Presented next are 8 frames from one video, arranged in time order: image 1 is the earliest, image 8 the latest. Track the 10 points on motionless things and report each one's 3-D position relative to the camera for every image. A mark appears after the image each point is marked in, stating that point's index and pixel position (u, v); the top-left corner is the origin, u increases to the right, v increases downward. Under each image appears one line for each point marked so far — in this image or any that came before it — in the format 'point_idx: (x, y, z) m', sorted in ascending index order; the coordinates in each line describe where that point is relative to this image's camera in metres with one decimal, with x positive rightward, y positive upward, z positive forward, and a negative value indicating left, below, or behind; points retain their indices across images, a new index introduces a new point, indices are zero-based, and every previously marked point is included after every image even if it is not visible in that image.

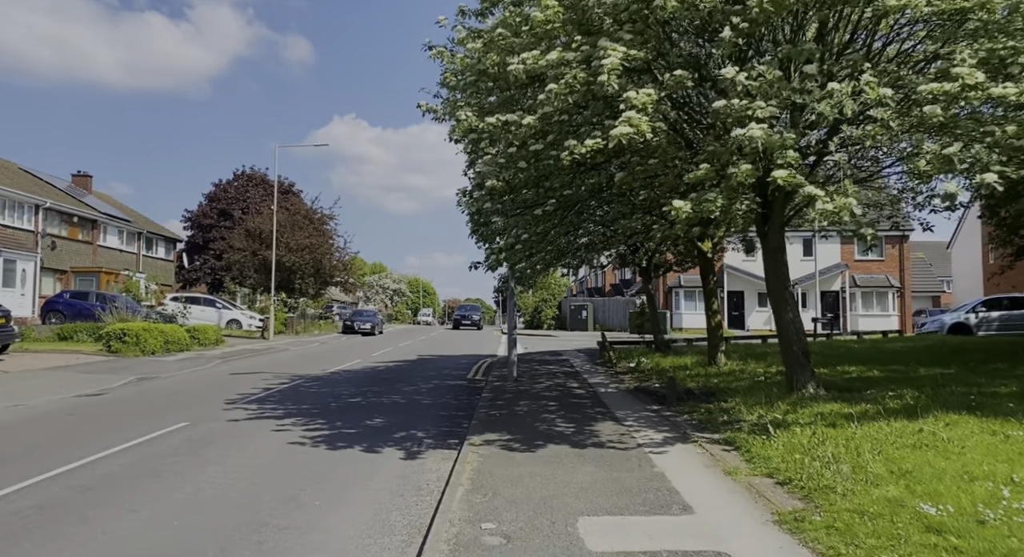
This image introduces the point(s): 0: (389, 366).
0: (-3.3, -2.3, +18.3) m
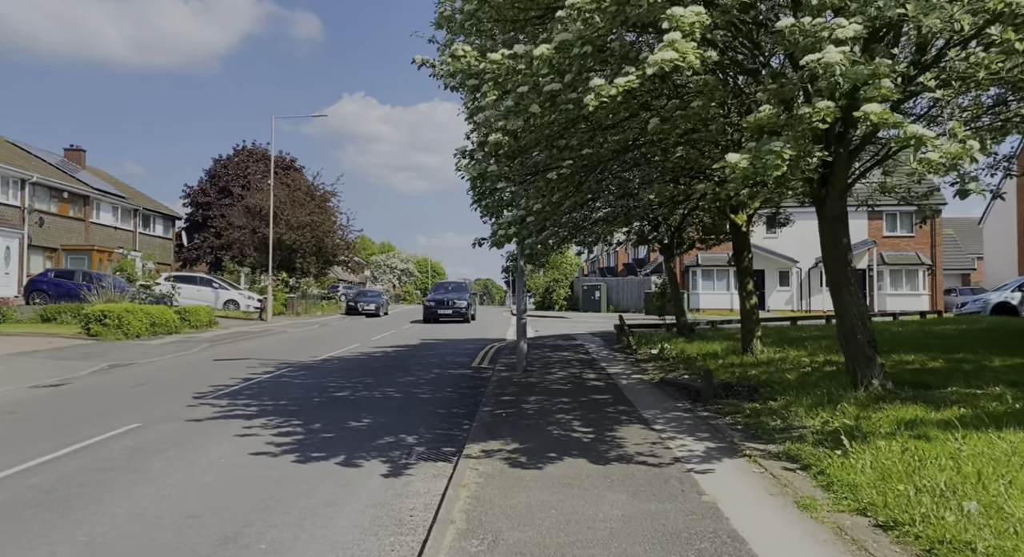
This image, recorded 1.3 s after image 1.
0: (-3.0, -1.8, +16.8) m
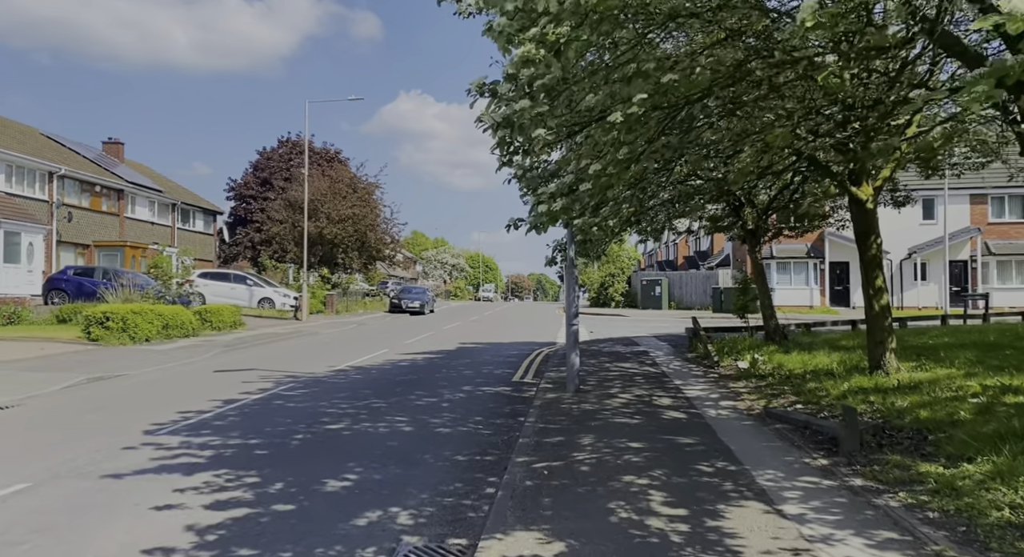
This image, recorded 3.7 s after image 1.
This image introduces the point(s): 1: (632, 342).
0: (-2.0, -1.7, +14.2) m
1: (+3.0, -1.6, +17.6) m
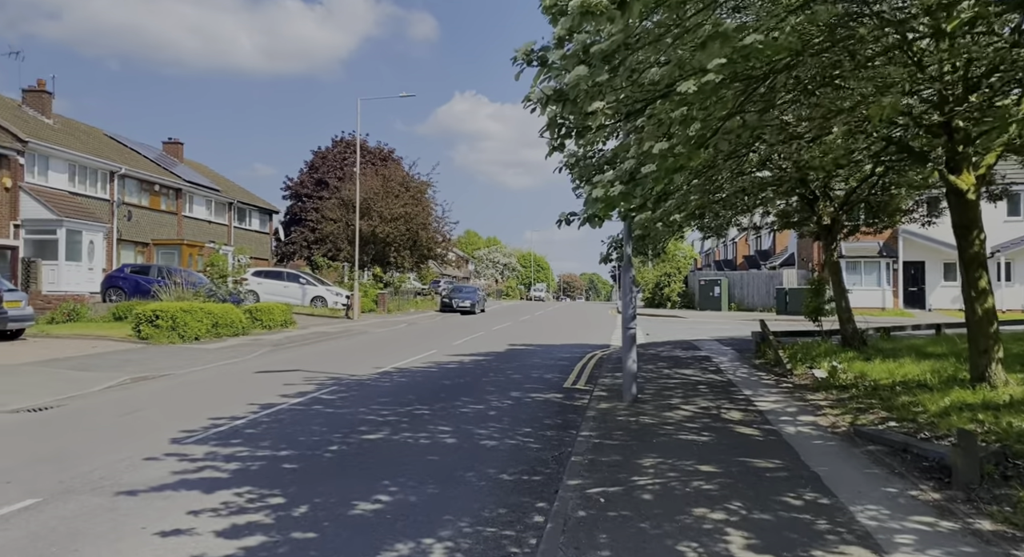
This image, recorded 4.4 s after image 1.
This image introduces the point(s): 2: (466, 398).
0: (-1.0, -1.7, +13.6) m
1: (+4.3, -1.6, +16.5) m
2: (-0.7, -1.7, +10.1) m
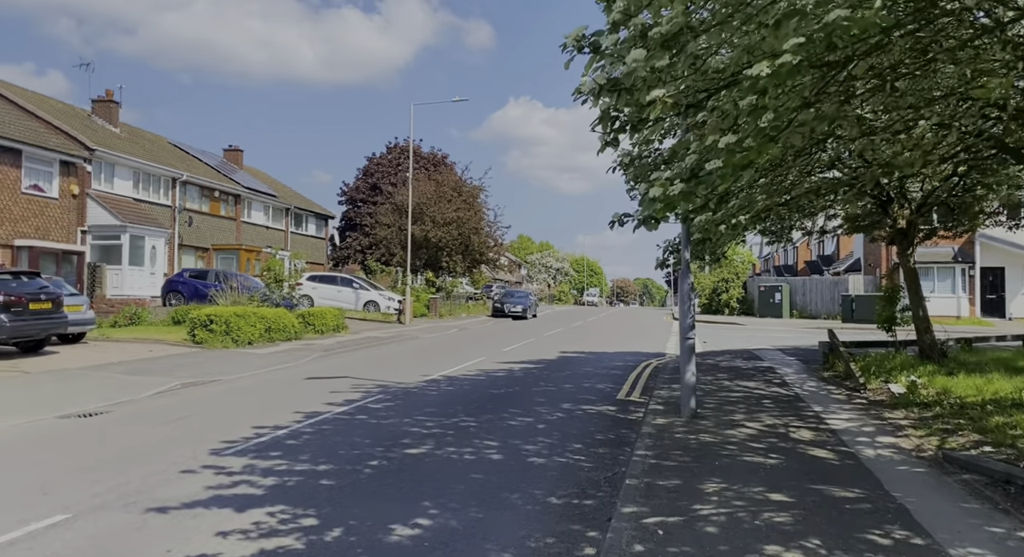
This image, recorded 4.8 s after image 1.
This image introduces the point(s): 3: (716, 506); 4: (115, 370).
0: (0.0, -1.8, +13.2) m
1: (+5.5, -1.7, +15.7) m
2: (0.0, -1.8, +9.7) m
3: (+1.6, -1.7, +5.4) m
4: (-7.2, -1.7, +12.6) m
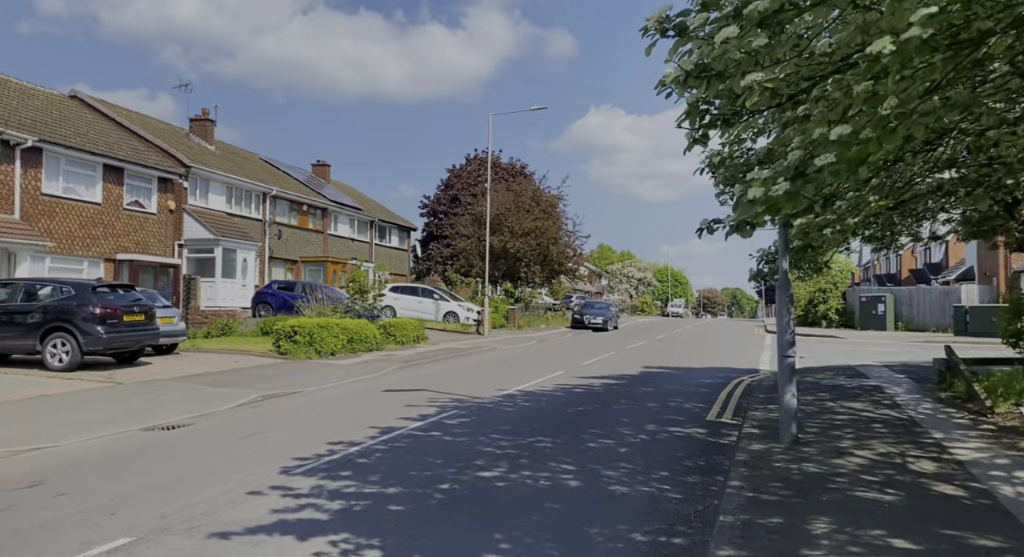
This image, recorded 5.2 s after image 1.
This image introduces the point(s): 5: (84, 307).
0: (+1.5, -2.0, +12.6) m
1: (+7.2, -1.9, +14.5) m
2: (+1.1, -2.0, +9.2) m
3: (+2.1, -1.8, +4.7) m
4: (-5.7, -1.9, +12.9) m
5: (-7.9, -0.5, +12.8) m
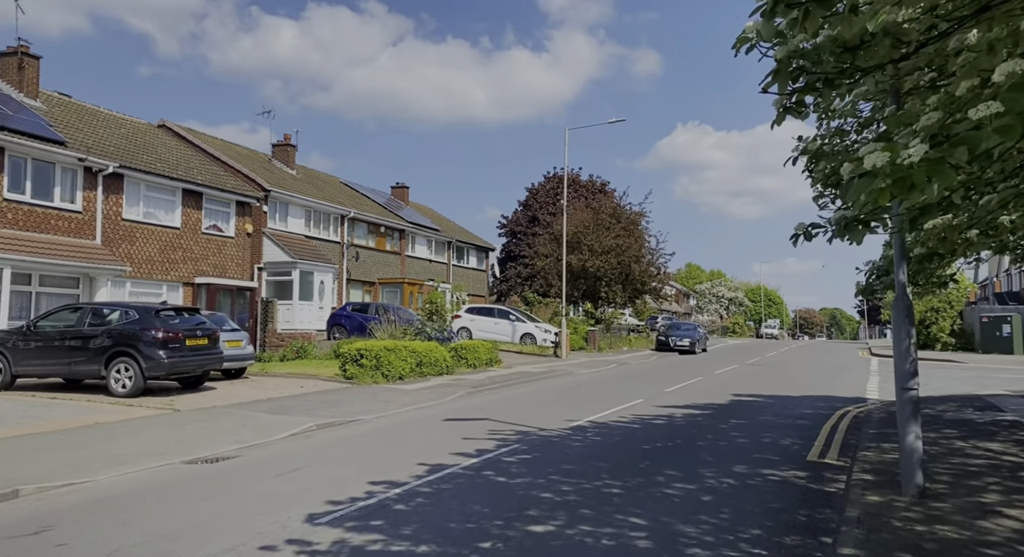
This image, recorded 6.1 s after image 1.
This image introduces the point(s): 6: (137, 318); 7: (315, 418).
0: (+2.6, -2.3, +11.3) m
1: (+8.5, -2.2, +12.5) m
2: (+1.8, -2.2, +7.9) m
3: (+2.3, -1.9, +3.3) m
4: (-4.5, -2.3, +12.4) m
5: (-6.6, -0.9, +12.7) m
6: (-6.9, -0.7, +12.9) m
7: (-3.4, -2.4, +12.0) m
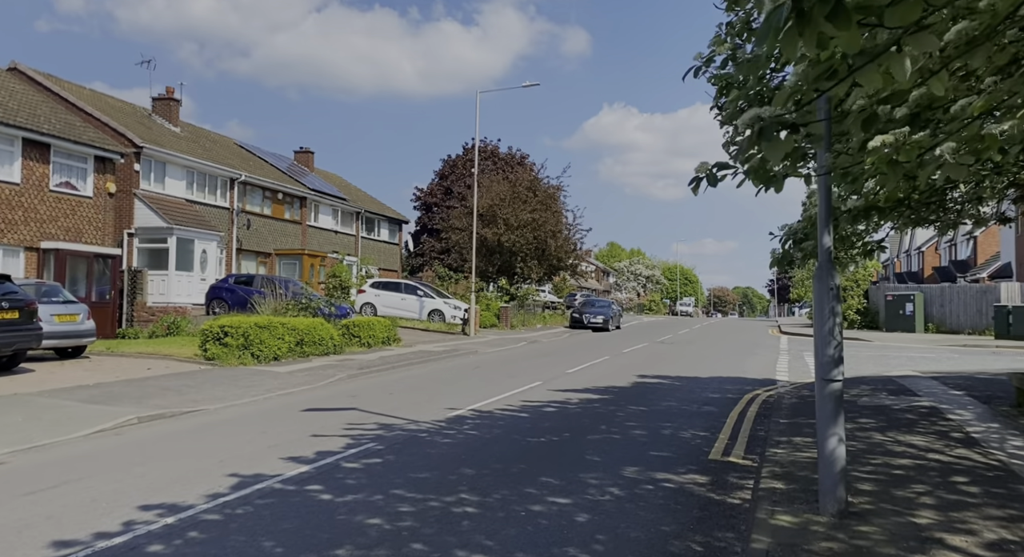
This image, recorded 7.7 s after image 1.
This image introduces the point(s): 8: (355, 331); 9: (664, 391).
0: (+0.8, -1.9, +9.9) m
1: (+6.5, -1.8, +11.6) m
2: (+0.4, -1.9, +6.4) m
3: (+1.3, -1.7, +1.9) m
4: (-6.4, -1.7, +10.3) m
5: (-8.5, -0.3, +10.2) m
6: (-8.9, -0.1, +10.4) m
7: (-5.3, -1.9, +10.0) m
8: (-4.3, -1.4, +19.1) m
9: (+2.5, -1.9, +11.8) m
